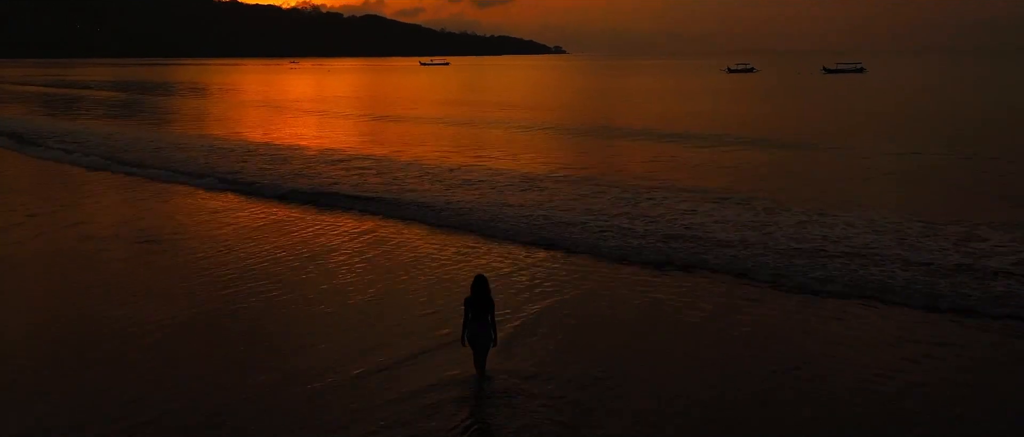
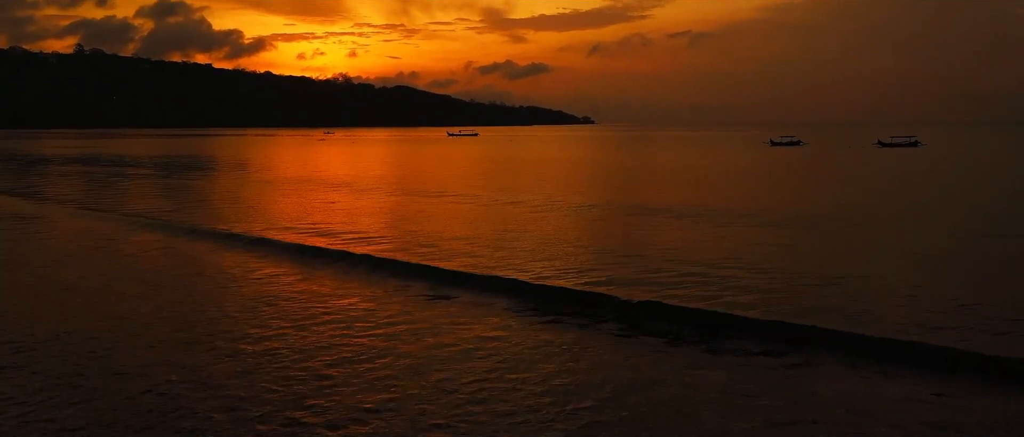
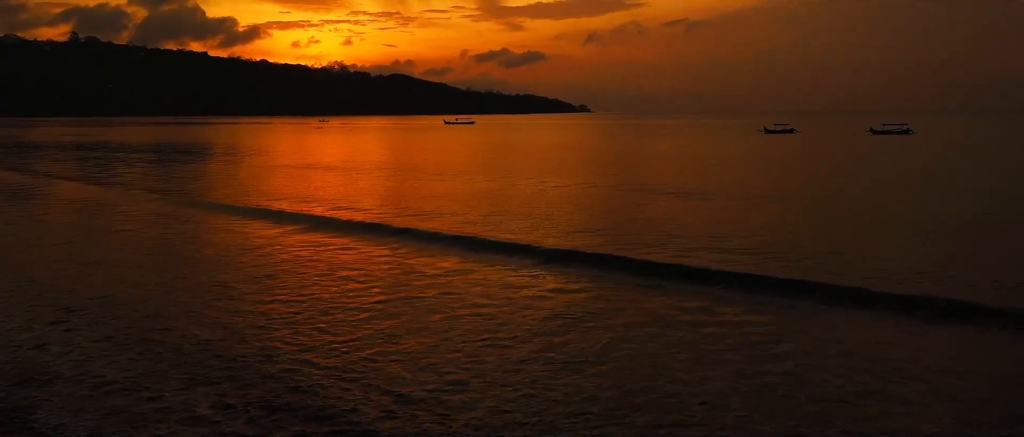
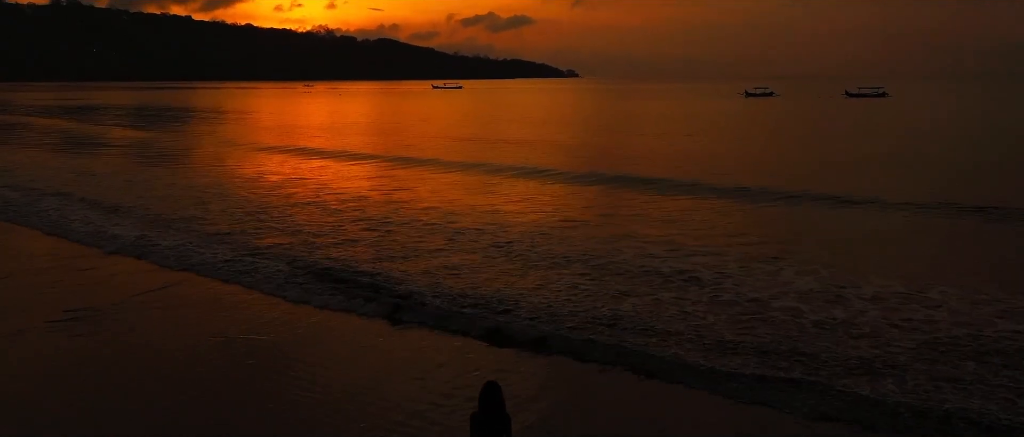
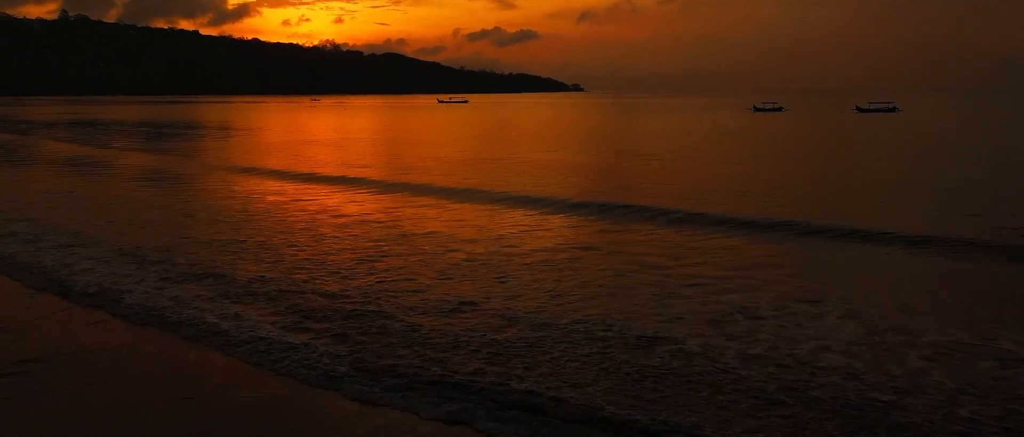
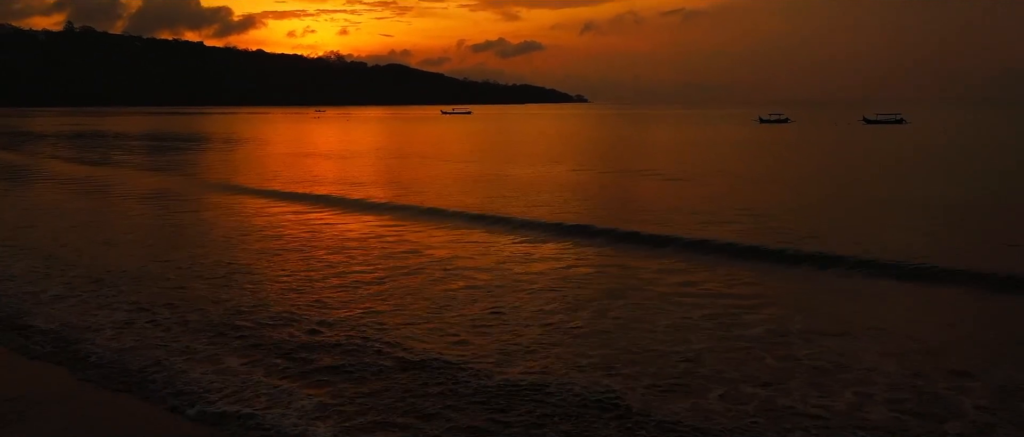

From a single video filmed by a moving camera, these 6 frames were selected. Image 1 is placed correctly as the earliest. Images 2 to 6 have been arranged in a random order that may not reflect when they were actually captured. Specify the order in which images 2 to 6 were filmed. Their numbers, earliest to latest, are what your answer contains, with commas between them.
4, 5, 6, 3, 2
